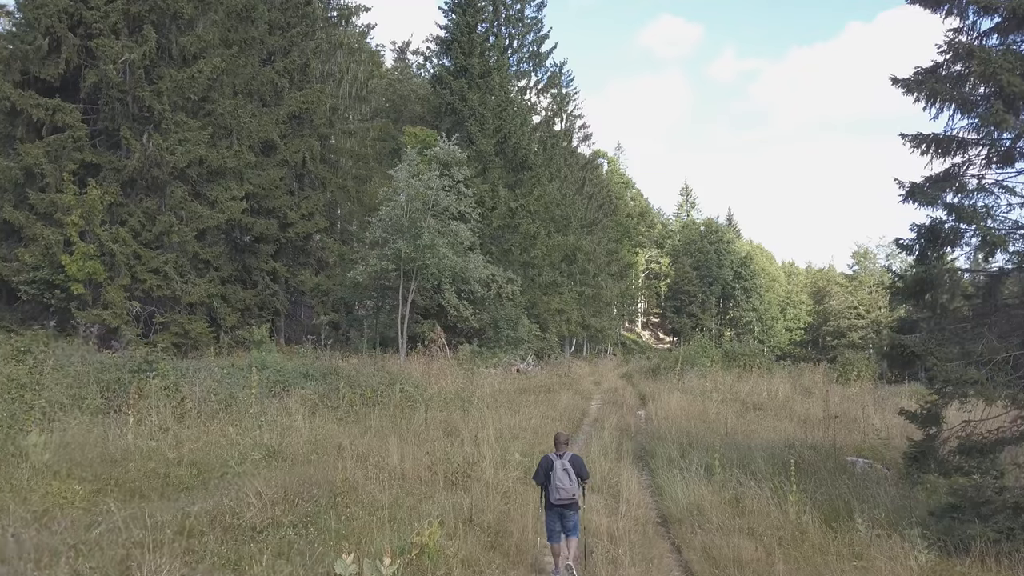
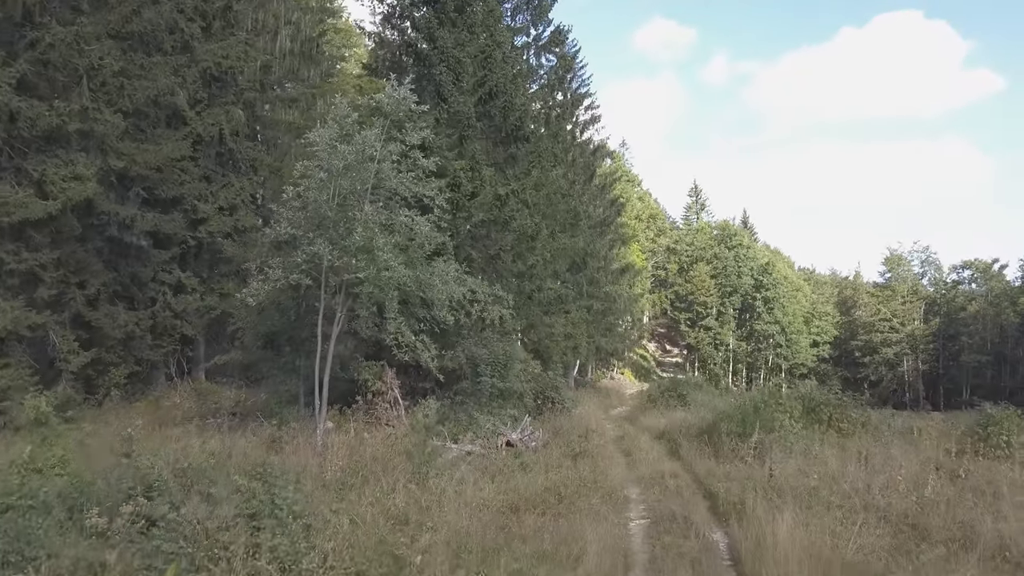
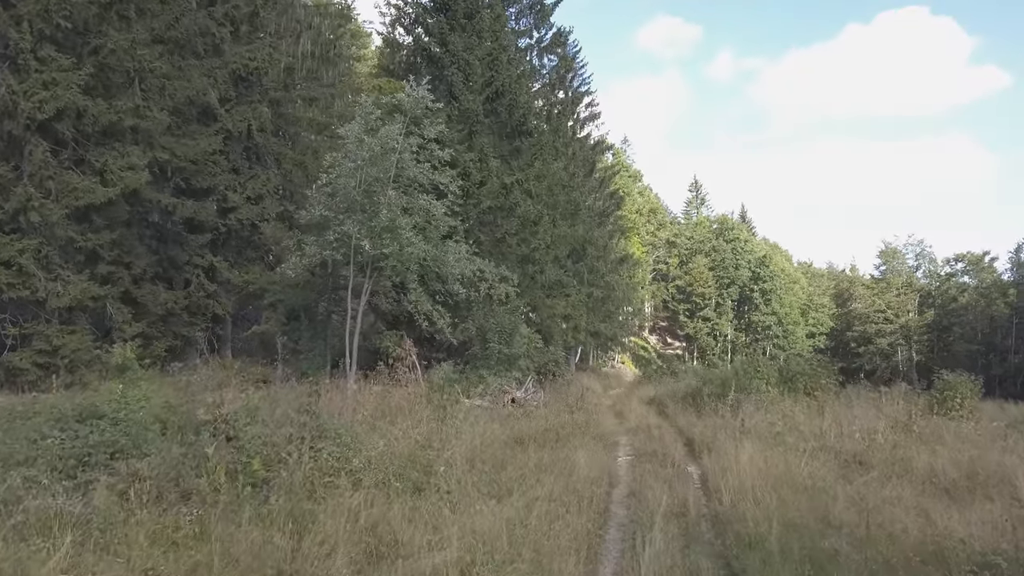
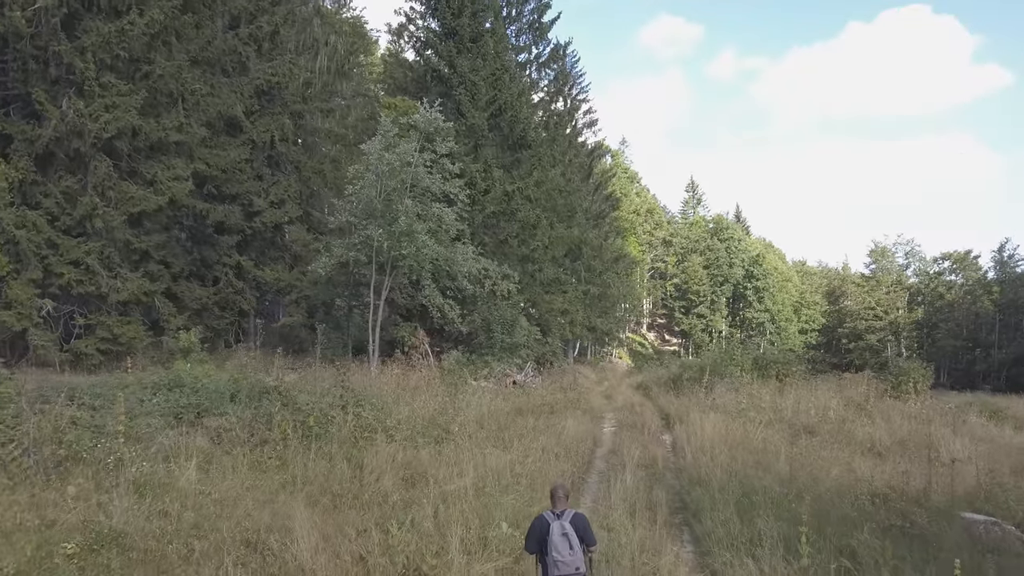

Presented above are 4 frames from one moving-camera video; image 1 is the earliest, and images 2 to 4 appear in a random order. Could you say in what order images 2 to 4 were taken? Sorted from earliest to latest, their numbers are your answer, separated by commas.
4, 3, 2
